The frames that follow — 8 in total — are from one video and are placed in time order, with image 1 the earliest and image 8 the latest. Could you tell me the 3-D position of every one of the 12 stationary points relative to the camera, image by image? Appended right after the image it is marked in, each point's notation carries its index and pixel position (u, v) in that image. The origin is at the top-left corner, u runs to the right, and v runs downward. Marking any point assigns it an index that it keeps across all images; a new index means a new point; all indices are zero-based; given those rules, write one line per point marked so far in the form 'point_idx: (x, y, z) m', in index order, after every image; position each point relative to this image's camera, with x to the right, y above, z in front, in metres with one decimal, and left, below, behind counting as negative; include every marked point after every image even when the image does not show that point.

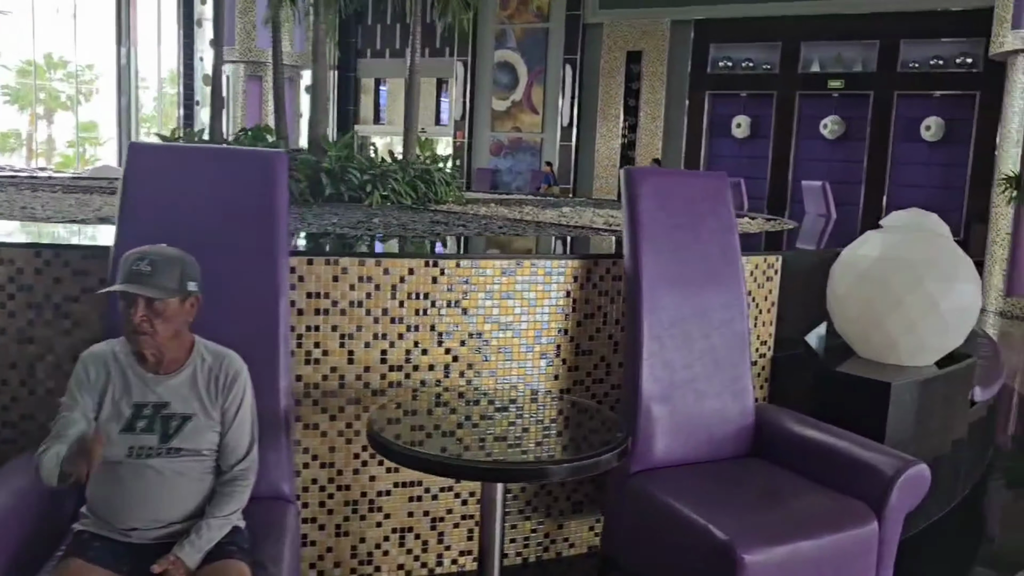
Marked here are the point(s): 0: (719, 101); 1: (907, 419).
0: (+3.3, +3.0, +13.3) m
1: (+1.1, -0.4, +2.3) m
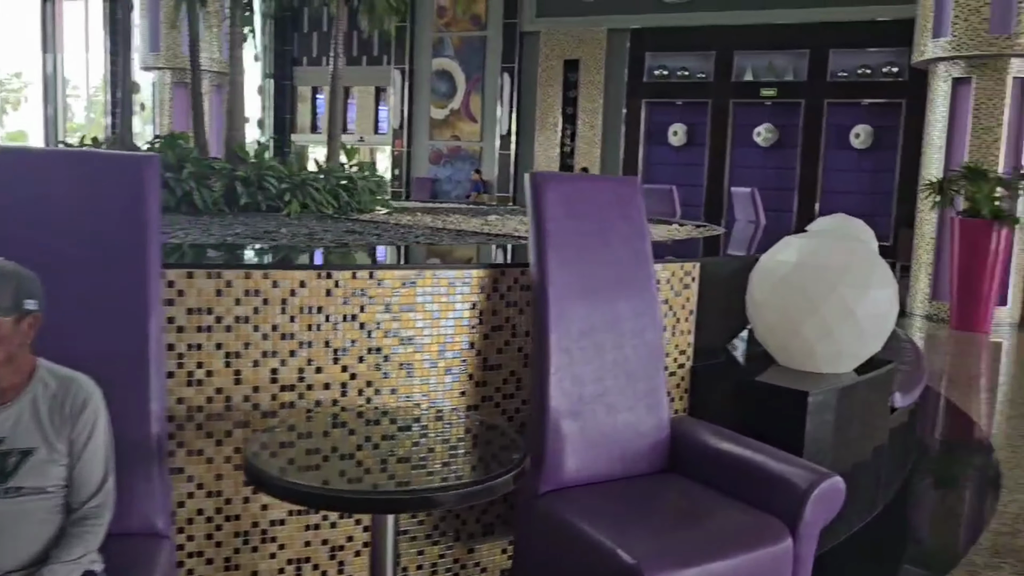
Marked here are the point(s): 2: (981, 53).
0: (+2.3, +2.9, +13.5) m
1: (+0.8, -0.4, +2.3) m
2: (+3.7, +1.9, +6.7) m
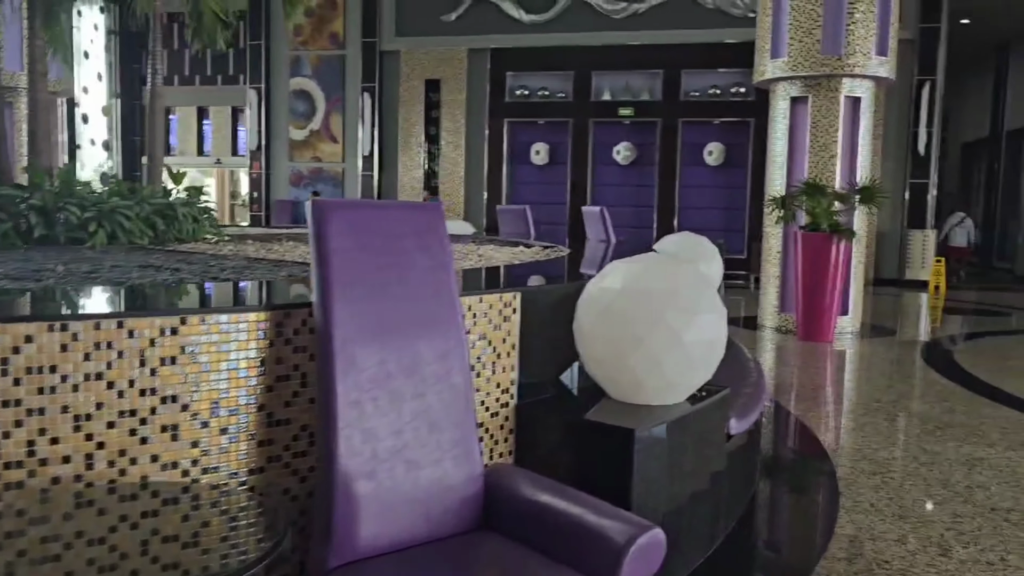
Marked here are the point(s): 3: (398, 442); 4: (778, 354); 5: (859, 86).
0: (+0.1, +2.6, +13.5) m
1: (+0.4, -0.4, +2.1) m
2: (+2.5, +1.8, +7.0) m
3: (-0.2, -0.3, +1.7) m
4: (+2.0, -0.5, +6.4) m
5: (+2.9, +1.7, +7.1) m
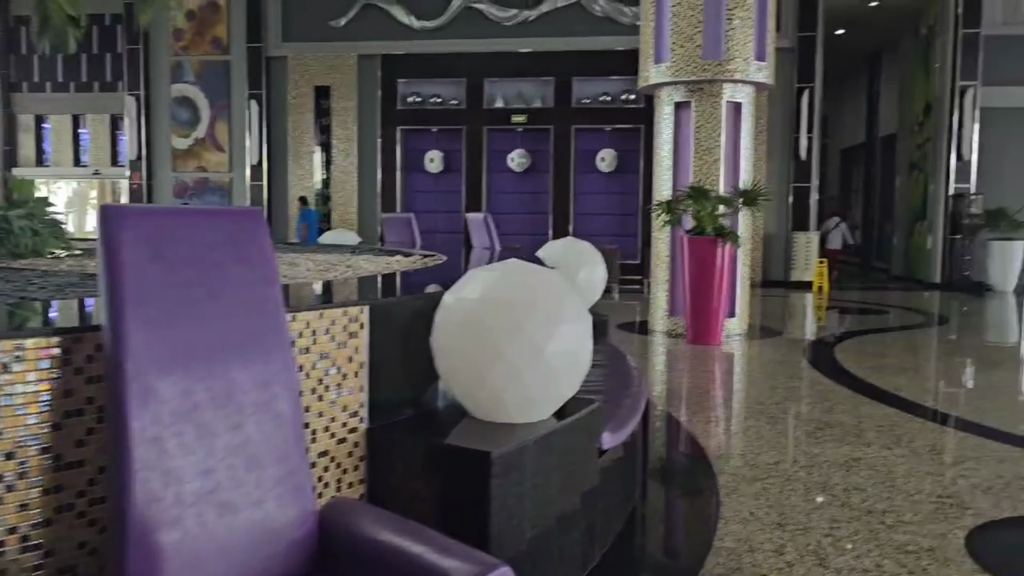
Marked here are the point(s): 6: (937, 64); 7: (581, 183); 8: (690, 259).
0: (-1.6, +2.4, +13.2) m
1: (0.0, -0.5, +2.0) m
2: (+1.5, +1.8, +7.1) m
3: (-0.5, -0.3, +1.5) m
4: (+1.2, -0.5, +6.4) m
5: (+1.9, +1.7, +7.2) m
6: (+6.6, +3.5, +13.1) m
7: (+1.1, +1.6, +13.3) m
8: (+1.4, +0.2, +6.8) m
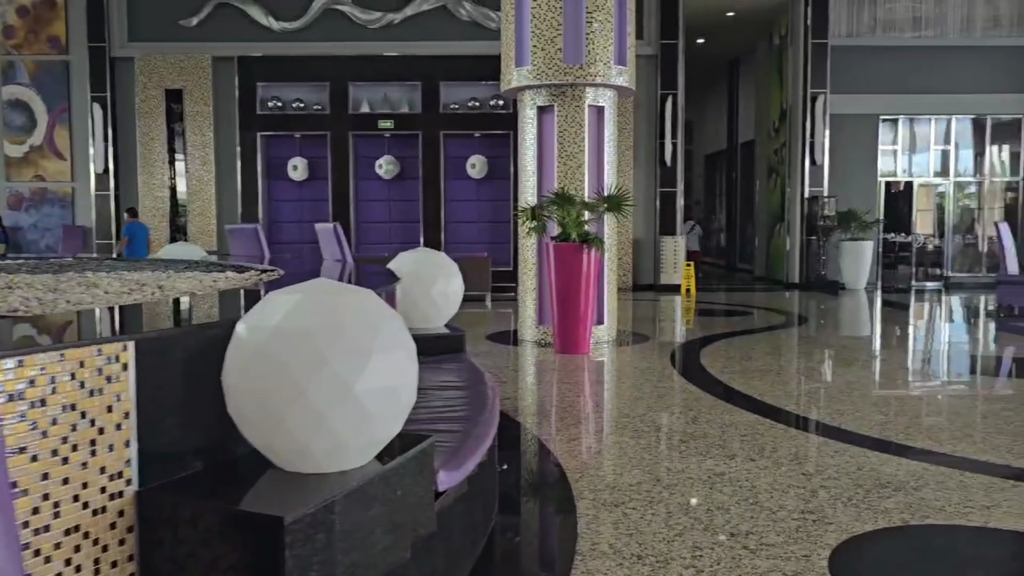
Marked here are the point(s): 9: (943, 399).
0: (-3.6, +2.2, +12.6) m
1: (-0.4, -0.5, +1.6) m
2: (+0.4, +1.7, +6.9) m
3: (-0.8, -0.4, +1.1) m
4: (+0.2, -0.6, +6.2) m
5: (+0.8, +1.6, +7.1) m
6: (+4.5, +3.5, +13.6) m
7: (-1.0, +1.5, +13.0) m
8: (+0.3, +0.2, +6.6) m
9: (+2.6, -0.7, +5.0) m
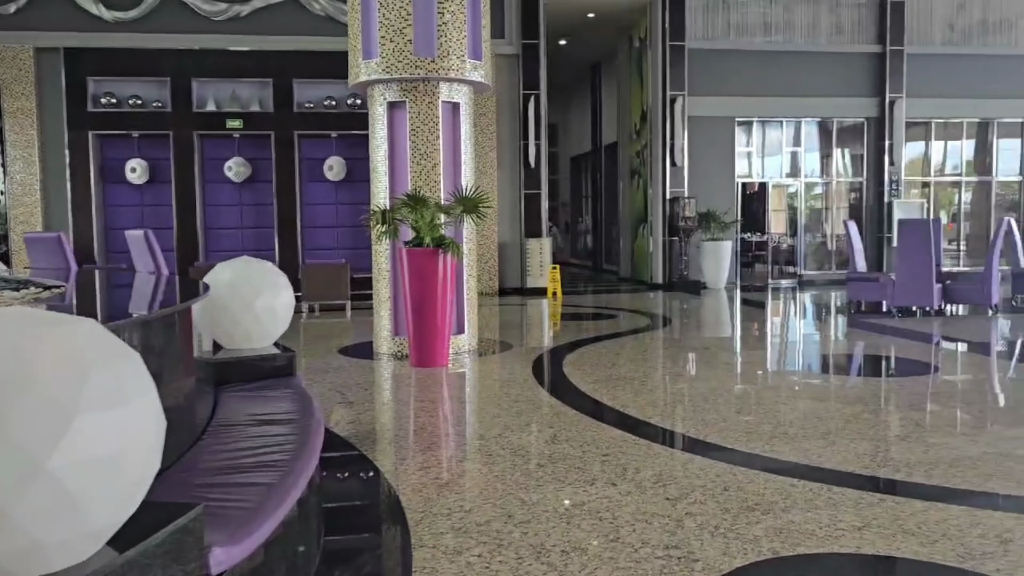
0: (-5.6, +2.0, +11.5) m
1: (-0.7, -0.6, +1.1) m
2: (-0.8, +1.6, +6.5) m
3: (-1.1, -0.5, +0.5) m
4: (-0.8, -0.7, +5.7) m
5: (-0.4, +1.6, +6.7) m
6: (+2.2, +3.5, +13.7) m
7: (-3.0, +1.4, +12.3) m
8: (-0.7, +0.1, +6.1) m
9: (+1.7, -0.7, +4.9) m
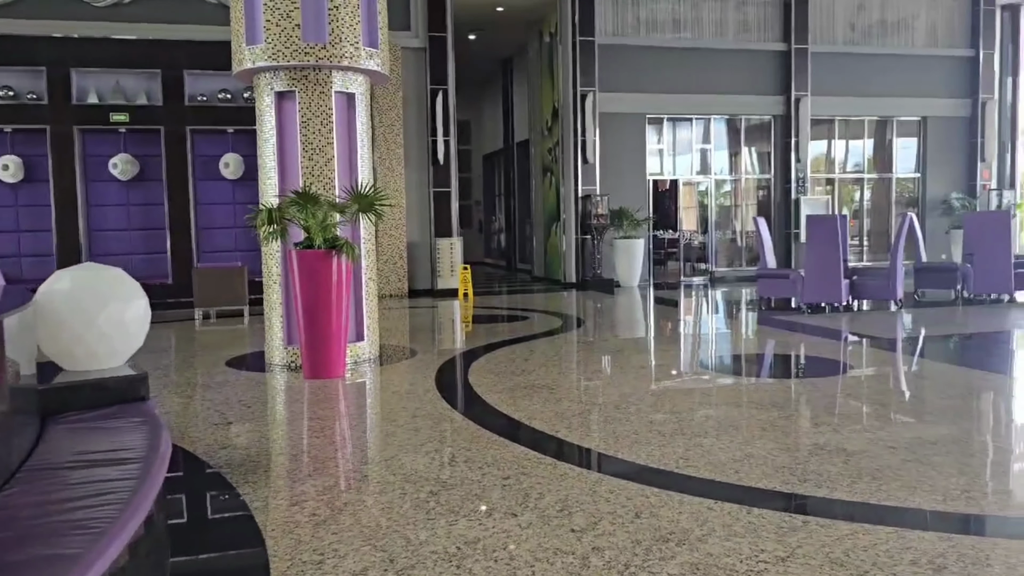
0: (-6.8, +1.9, +10.5) m
1: (-0.9, -0.6, +0.7) m
2: (-1.5, +1.6, +6.0) m
3: (-1.2, -0.5, 0.0) m
4: (-1.5, -0.7, +5.2) m
5: (-1.2, +1.5, +6.2) m
6: (+0.7, +3.5, +13.5) m
7: (-4.3, +1.3, +11.6) m
8: (-1.4, +0.1, +5.7) m
9: (+1.2, -0.7, +4.7) m
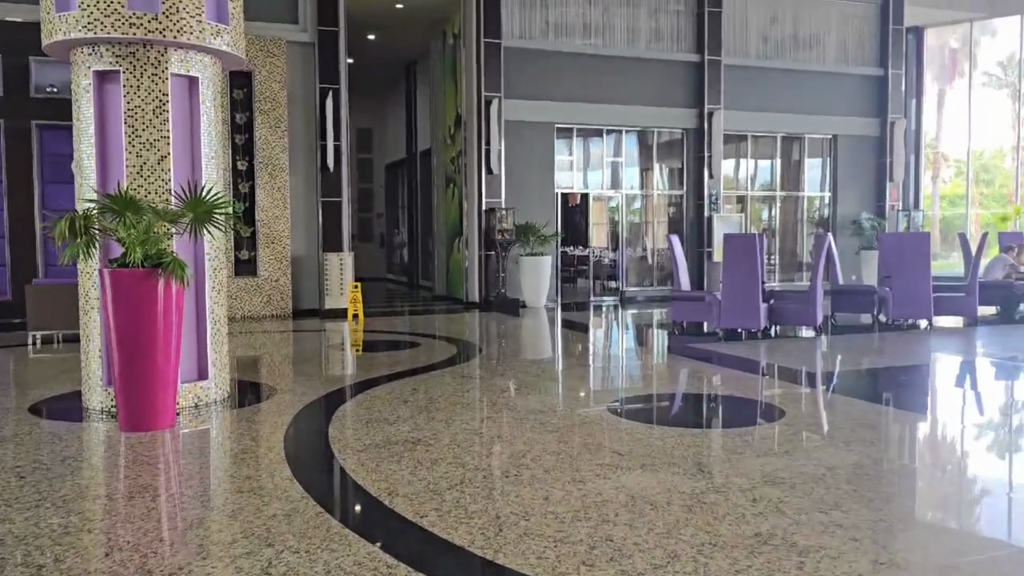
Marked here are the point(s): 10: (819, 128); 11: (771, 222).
0: (-7.9, +1.7, +8.8) m
1: (-1.1, -0.7, -0.4) m
2: (-2.2, +1.4, +4.8) m
3: (-1.3, -0.6, -1.1) m
4: (-2.1, -0.8, +4.1) m
5: (-1.9, +1.4, +5.1) m
6: (-0.7, +3.2, +12.5) m
7: (-5.6, +1.1, +10.1) m
8: (-2.1, -0.1, +4.5) m
9: (+0.5, -0.8, +3.8) m
10: (+5.3, +2.8, +14.5) m
11: (+4.5, +1.1, +14.7) m
